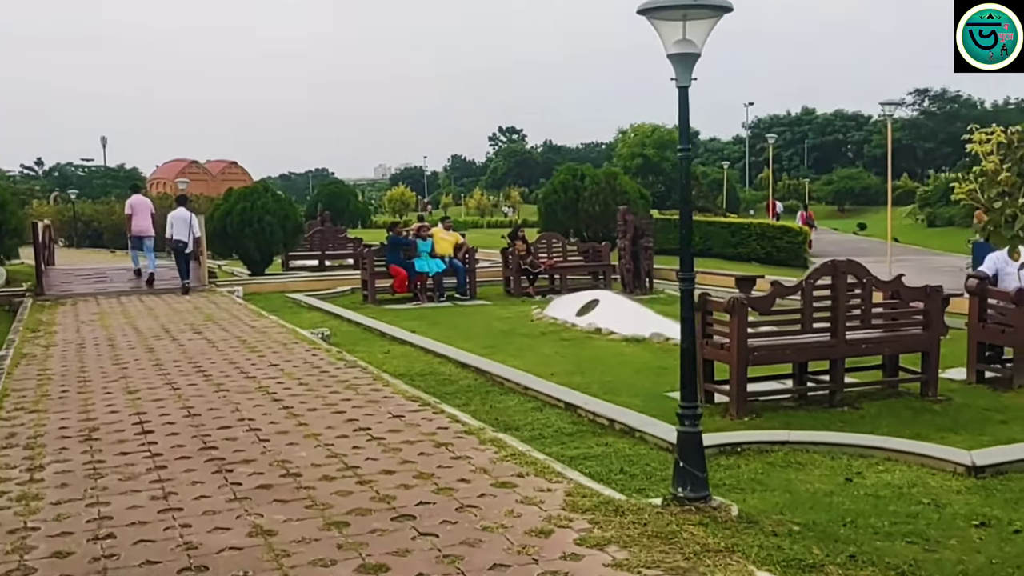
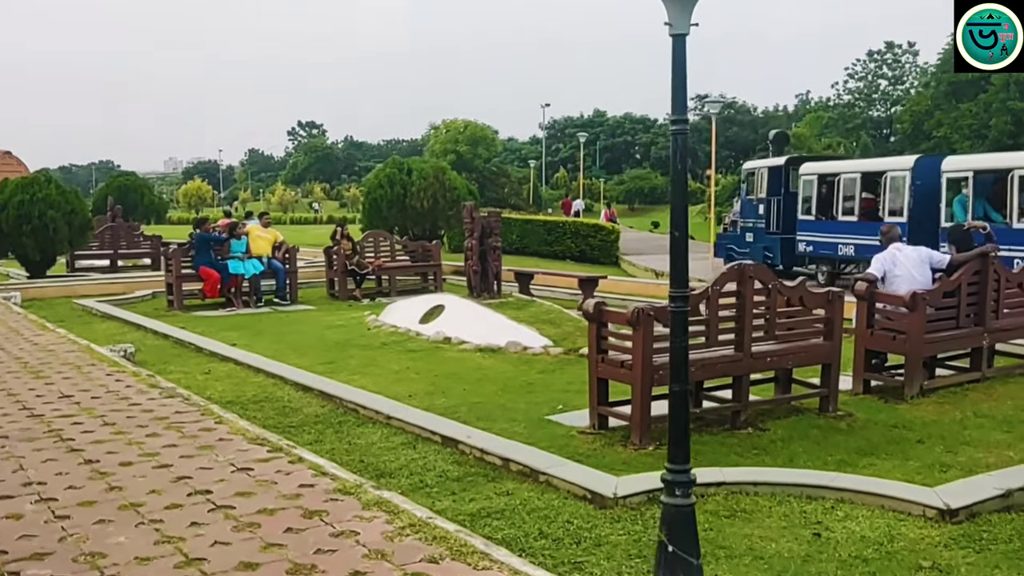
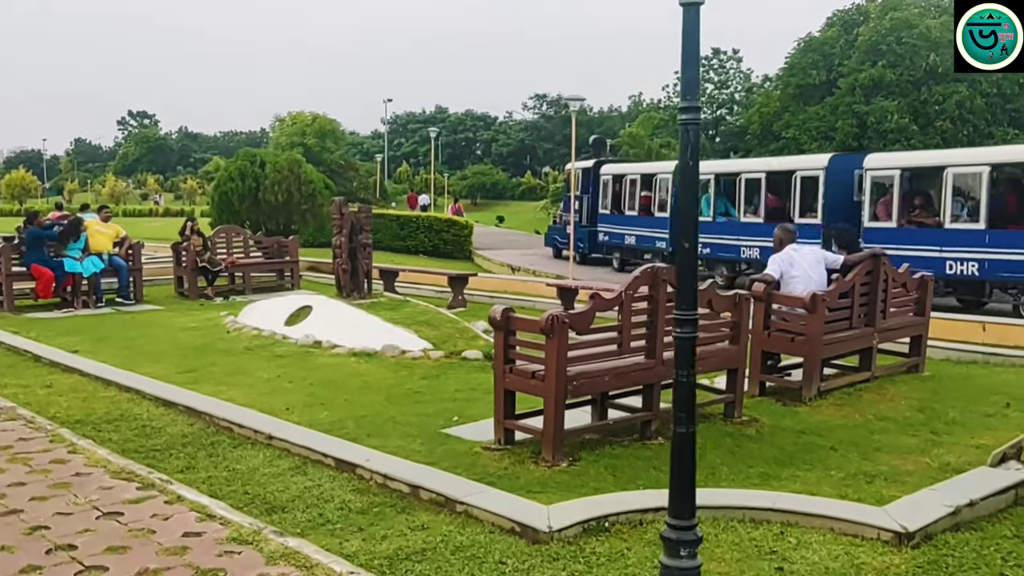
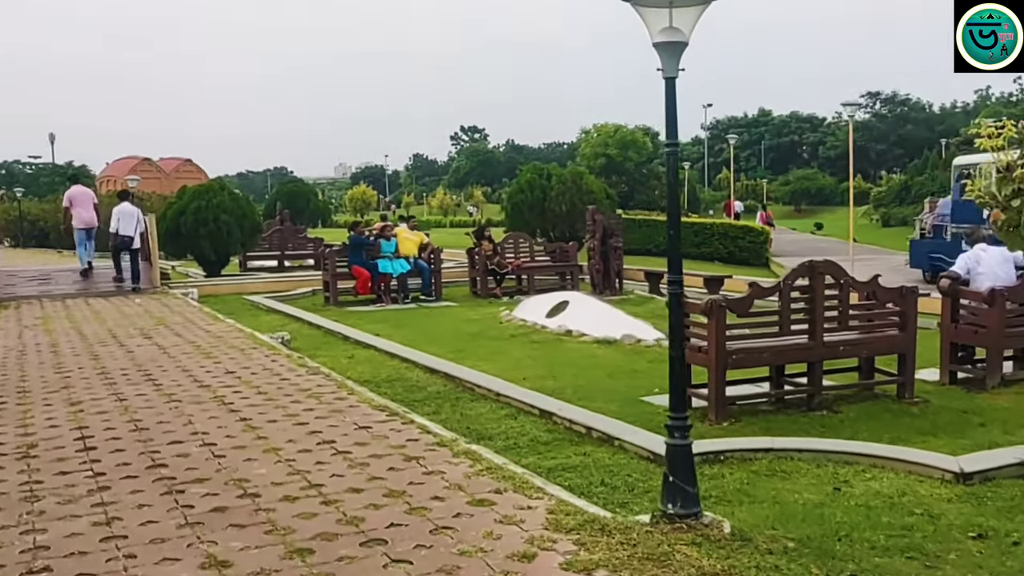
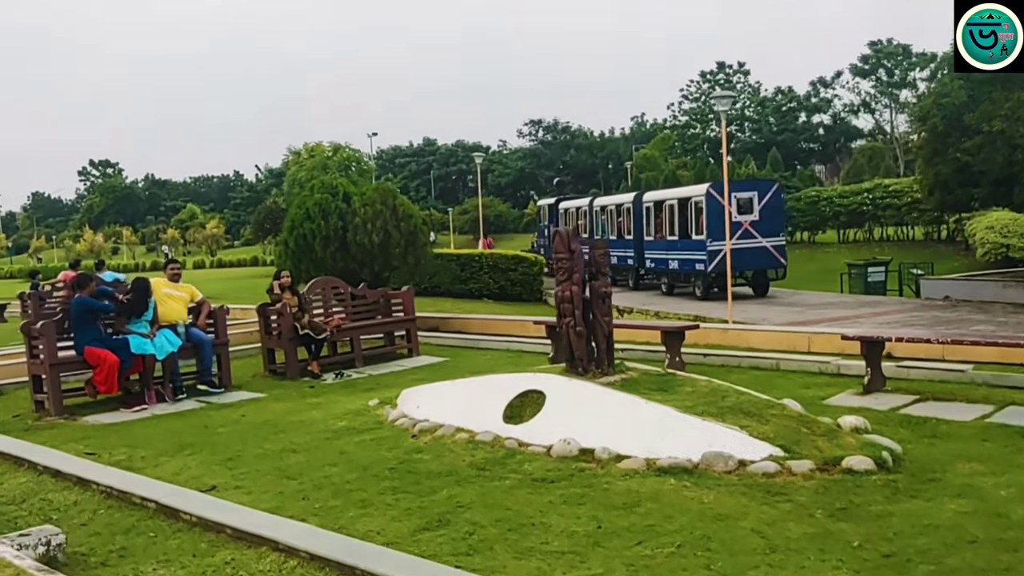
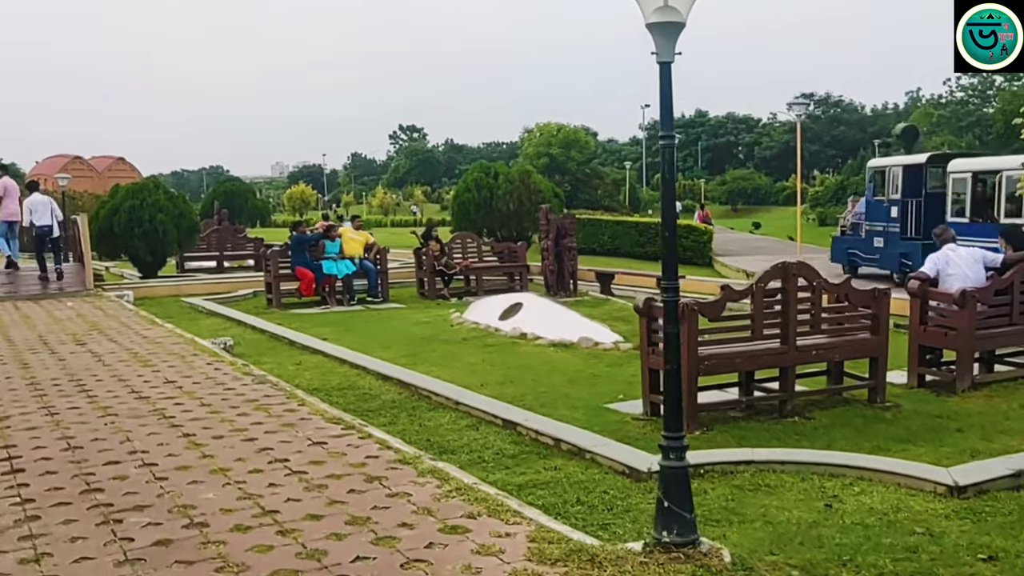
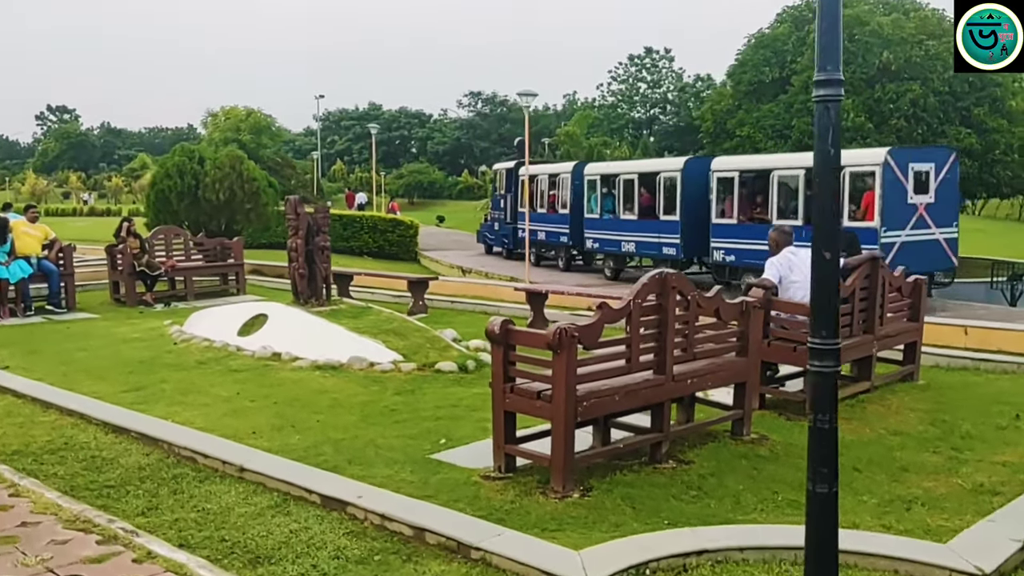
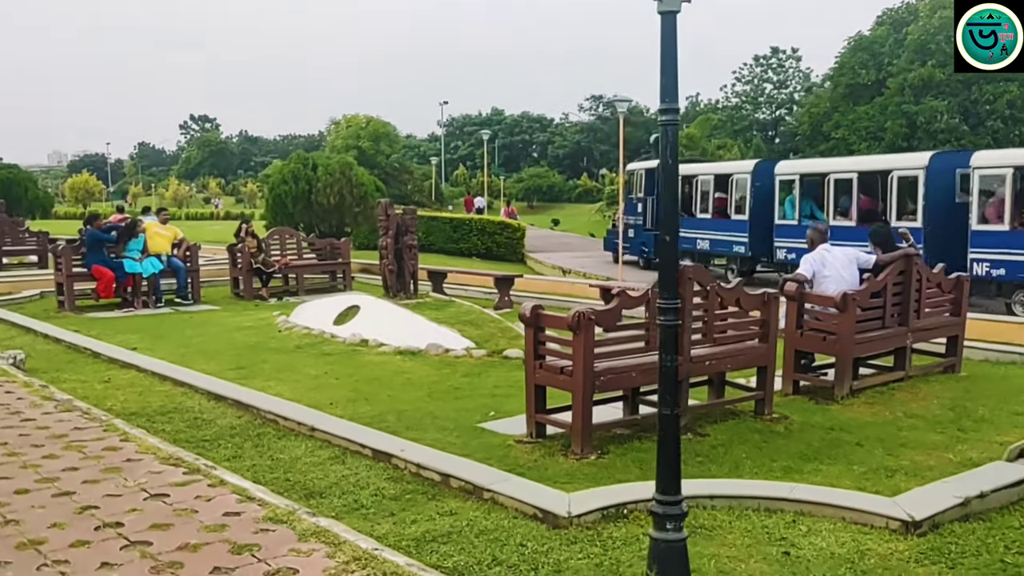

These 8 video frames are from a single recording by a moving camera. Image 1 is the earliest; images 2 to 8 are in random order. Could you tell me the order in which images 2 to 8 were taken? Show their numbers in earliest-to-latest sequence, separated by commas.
4, 6, 2, 8, 3, 7, 5
